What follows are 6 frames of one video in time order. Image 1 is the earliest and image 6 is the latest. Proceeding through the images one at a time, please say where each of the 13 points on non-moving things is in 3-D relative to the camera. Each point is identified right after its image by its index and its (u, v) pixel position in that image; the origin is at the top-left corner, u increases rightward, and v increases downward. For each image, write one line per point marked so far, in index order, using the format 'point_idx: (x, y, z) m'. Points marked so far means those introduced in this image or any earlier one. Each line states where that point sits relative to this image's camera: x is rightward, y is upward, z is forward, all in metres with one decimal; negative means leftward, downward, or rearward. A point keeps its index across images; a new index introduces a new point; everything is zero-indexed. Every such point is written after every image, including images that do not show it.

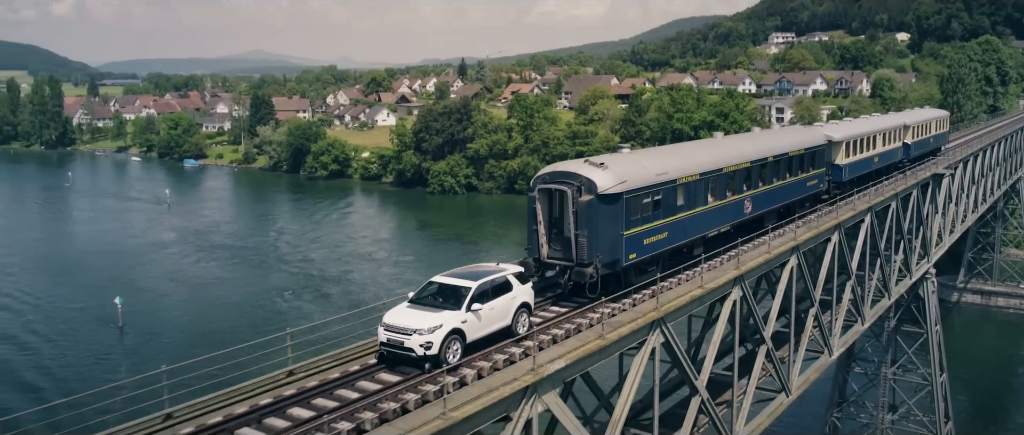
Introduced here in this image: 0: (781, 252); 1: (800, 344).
0: (+5.3, -0.5, +15.4) m
1: (+5.8, -2.5, +15.8) m
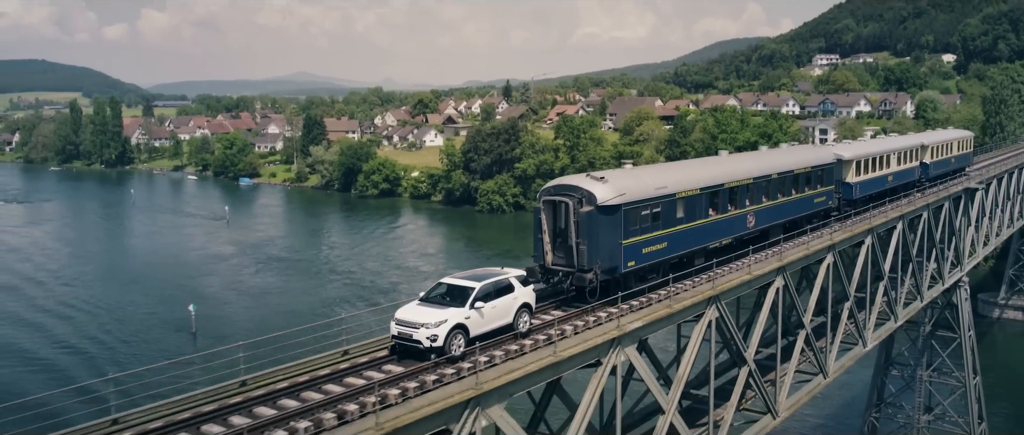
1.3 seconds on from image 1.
0: (+6.8, -0.6, +17.5) m
1: (+7.3, -2.7, +17.7) m
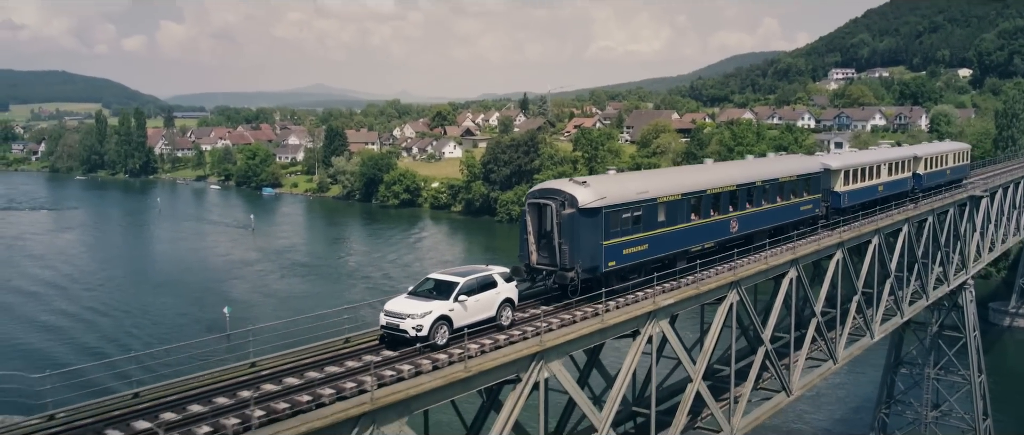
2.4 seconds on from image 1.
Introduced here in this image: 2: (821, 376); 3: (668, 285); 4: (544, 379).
0: (+7.7, -0.7, +19.1) m
1: (+8.2, -2.7, +19.3) m
2: (+7.0, -3.6, +17.8) m
3: (+3.1, -1.3, +15.6) m
4: (+0.6, -2.2, +11.2) m
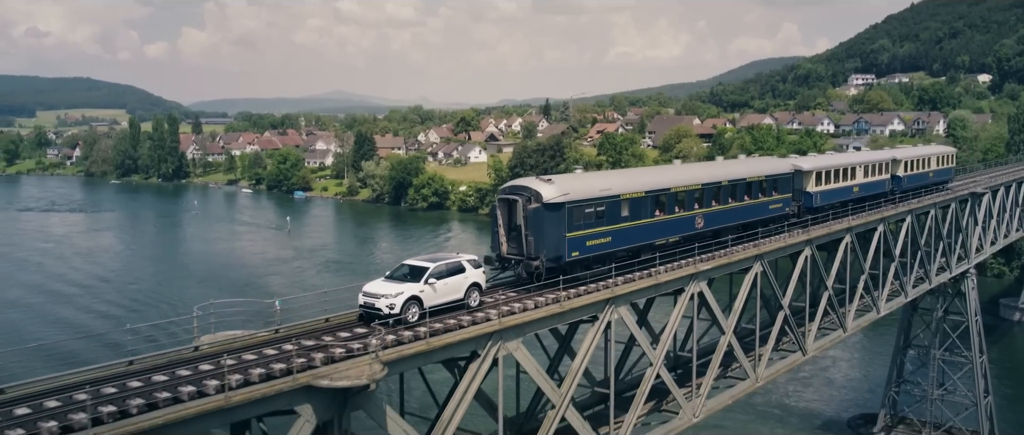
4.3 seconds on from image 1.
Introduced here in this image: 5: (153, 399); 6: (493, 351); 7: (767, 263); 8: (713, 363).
0: (+9.2, -0.4, +22.1) m
1: (+9.7, -2.4, +22.3) m
2: (+8.5, -3.3, +20.8) m
3: (+4.5, -1.0, +18.7) m
4: (+1.9, -1.9, +14.4) m
5: (-3.9, -2.0, +8.5) m
6: (-0.2, -2.0, +12.0) m
7: (+6.0, -1.2, +18.8) m
8: (+4.3, -3.1, +16.6) m
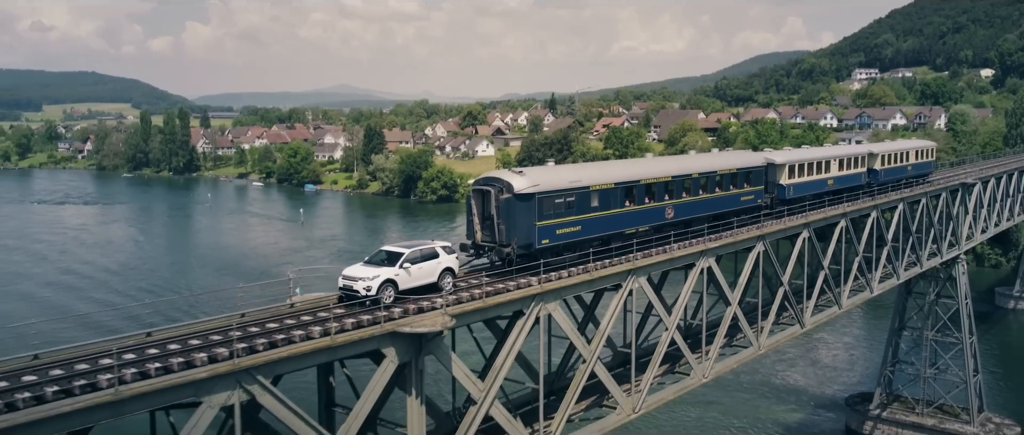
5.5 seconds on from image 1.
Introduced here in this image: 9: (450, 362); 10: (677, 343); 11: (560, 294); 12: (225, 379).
0: (+9.9, 0.0, +24.1) m
1: (+10.5, -2.0, +24.3) m
2: (+9.2, -2.9, +22.8) m
3: (+5.2, -0.7, +20.7) m
4: (+2.6, -1.5, +16.4) m
5: (-3.2, -1.7, +10.6) m
6: (+0.4, -1.7, +14.0) m
7: (+6.7, -0.8, +20.8) m
8: (+4.9, -2.7, +18.7) m
9: (-0.9, -2.2, +12.1) m
10: (+3.6, -2.7, +17.2) m
11: (+0.9, -1.5, +14.7) m
12: (-3.6, -2.0, +9.8) m
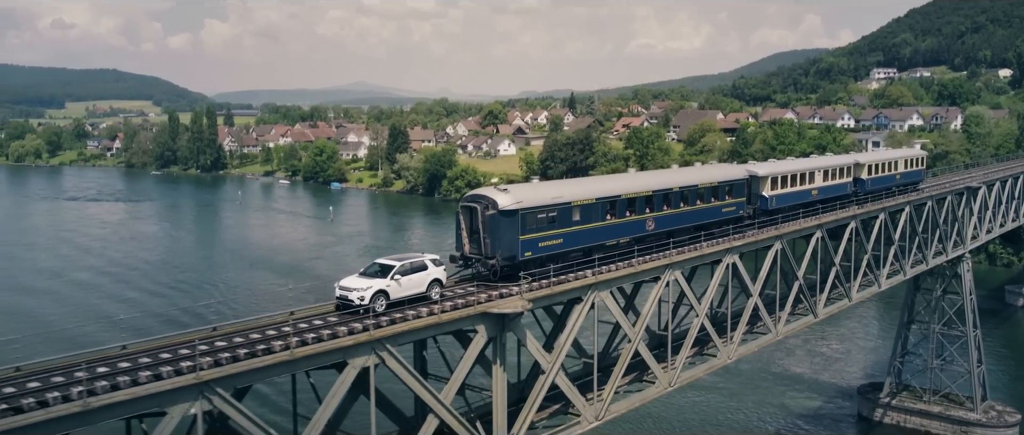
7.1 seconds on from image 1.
0: (+11.4, -0.1, +26.7) m
1: (+11.9, -2.1, +26.9) m
2: (+10.6, -3.0, +25.4) m
3: (+6.6, -0.7, +23.4) m
4: (+3.9, -1.6, +19.2) m
5: (-2.1, -1.7, +13.4) m
6: (+1.7, -1.7, +16.8) m
7: (+8.1, -0.8, +23.5) m
8: (+6.3, -2.8, +21.4) m
9: (+0.2, -2.3, +14.9) m
10: (+4.9, -2.8, +19.9) m
11: (+2.1, -1.5, +17.5) m
12: (-2.4, -2.1, +12.7) m
